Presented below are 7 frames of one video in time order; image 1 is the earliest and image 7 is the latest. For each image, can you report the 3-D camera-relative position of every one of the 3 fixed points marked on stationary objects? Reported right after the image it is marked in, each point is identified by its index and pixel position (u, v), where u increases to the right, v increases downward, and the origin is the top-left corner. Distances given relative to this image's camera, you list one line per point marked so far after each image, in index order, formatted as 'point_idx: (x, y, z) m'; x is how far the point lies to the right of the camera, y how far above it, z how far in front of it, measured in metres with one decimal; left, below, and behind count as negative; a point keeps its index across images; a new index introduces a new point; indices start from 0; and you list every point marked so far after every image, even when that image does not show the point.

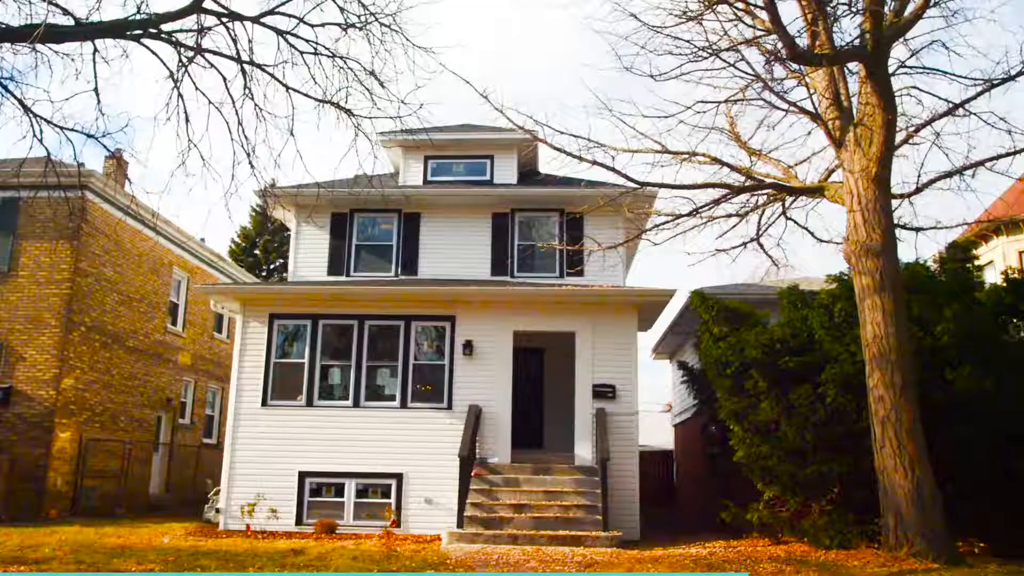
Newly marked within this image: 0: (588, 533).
0: (+1.0, -3.2, +12.7) m
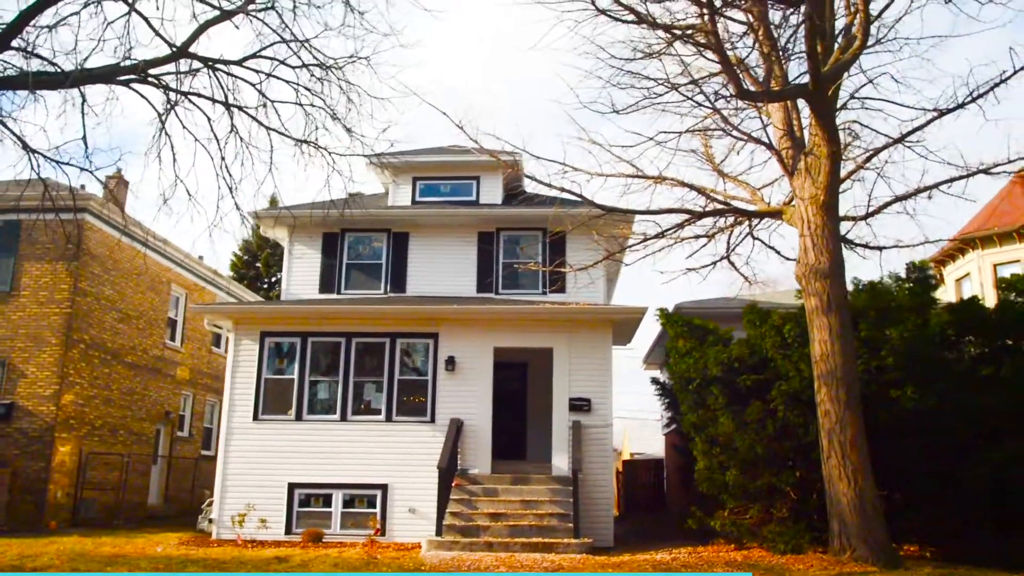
0: (+0.7, -3.4, +13.3) m
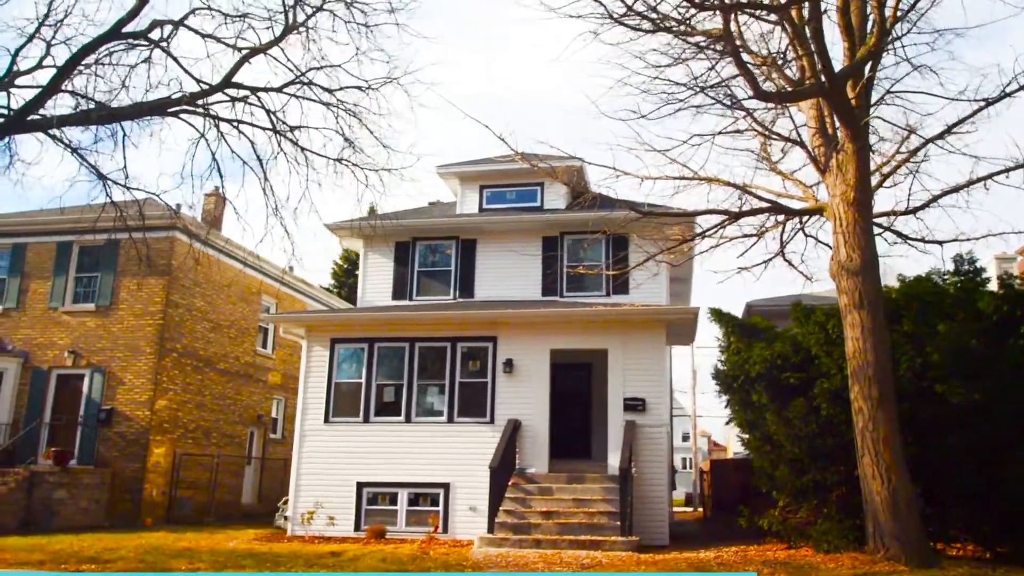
0: (+1.3, -3.5, +13.5) m
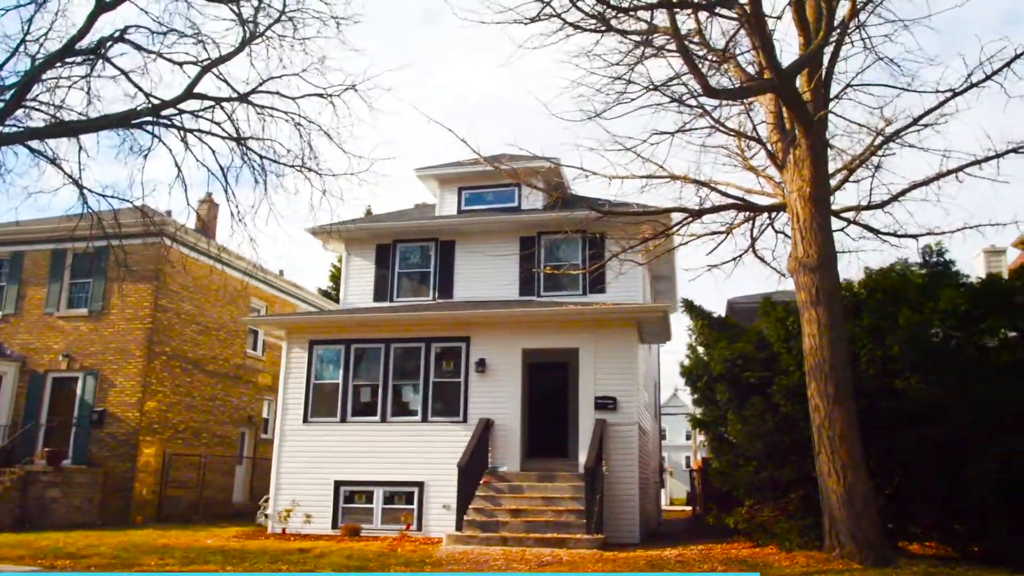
0: (+0.8, -3.5, +13.7) m
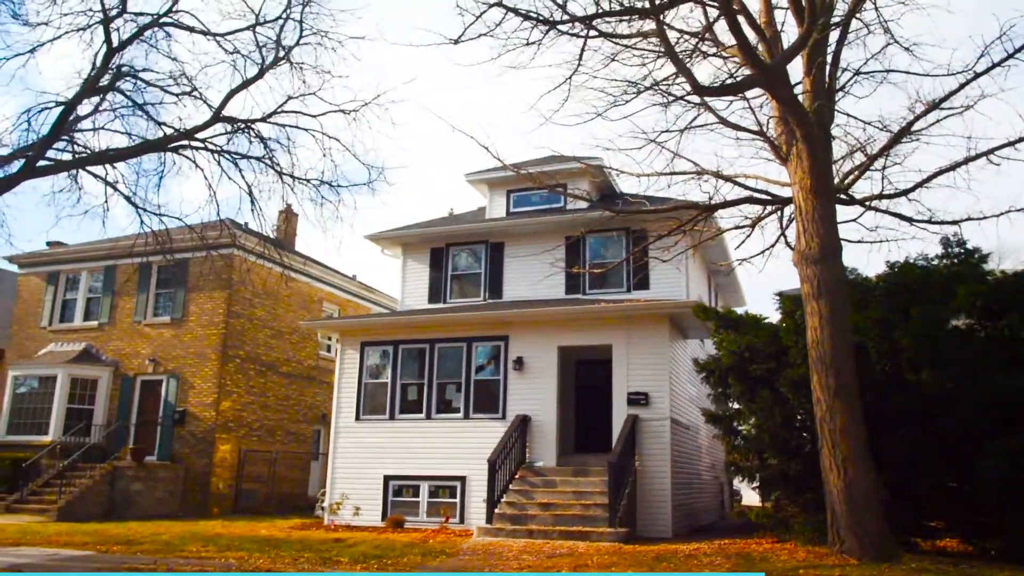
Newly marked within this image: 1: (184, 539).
0: (+1.1, -3.4, +14.0) m
1: (-4.8, -3.7, +14.5) m
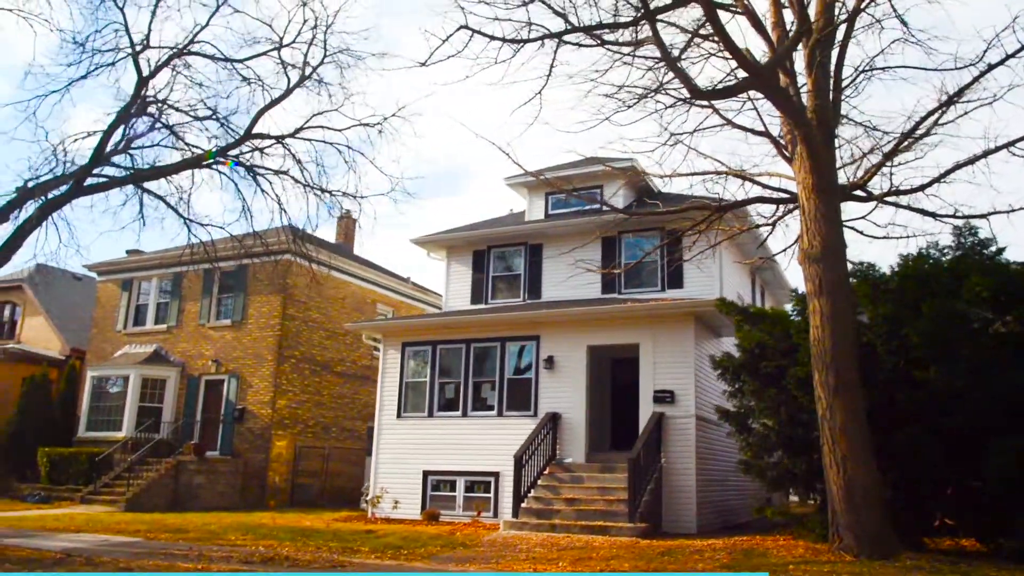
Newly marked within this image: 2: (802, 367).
0: (+1.4, -3.4, +14.3) m
1: (-4.4, -3.8, +15.4) m
2: (+3.8, -1.0, +12.9) m
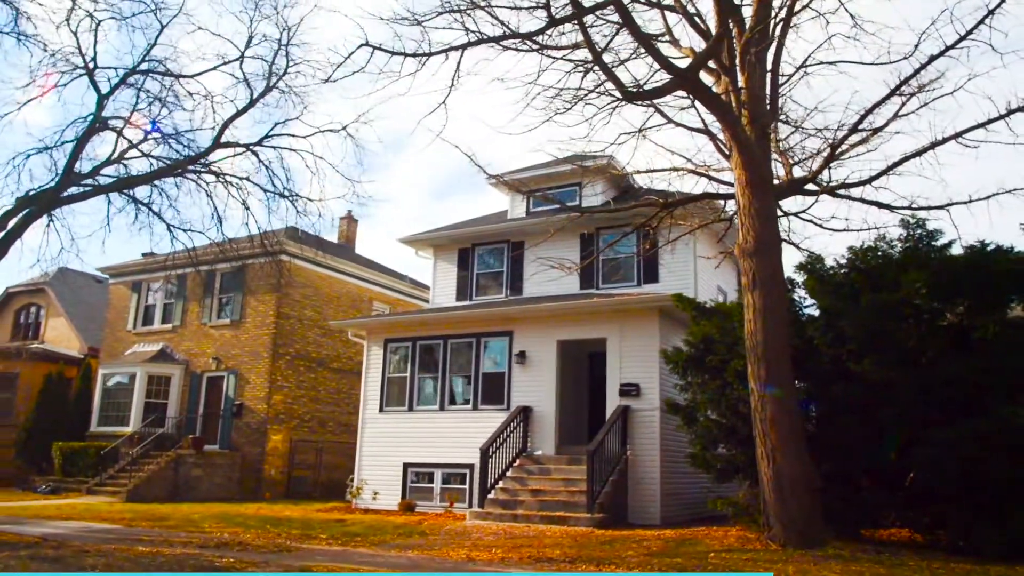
0: (+0.8, -3.4, +14.6) m
1: (-4.9, -3.7, +16.1) m
2: (+3.1, -1.0, +13.1) m
